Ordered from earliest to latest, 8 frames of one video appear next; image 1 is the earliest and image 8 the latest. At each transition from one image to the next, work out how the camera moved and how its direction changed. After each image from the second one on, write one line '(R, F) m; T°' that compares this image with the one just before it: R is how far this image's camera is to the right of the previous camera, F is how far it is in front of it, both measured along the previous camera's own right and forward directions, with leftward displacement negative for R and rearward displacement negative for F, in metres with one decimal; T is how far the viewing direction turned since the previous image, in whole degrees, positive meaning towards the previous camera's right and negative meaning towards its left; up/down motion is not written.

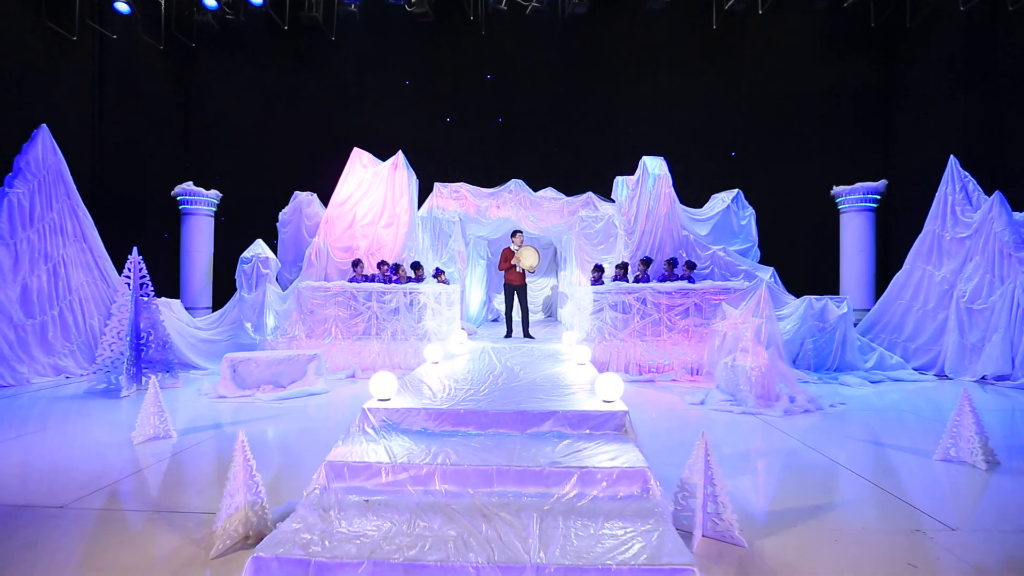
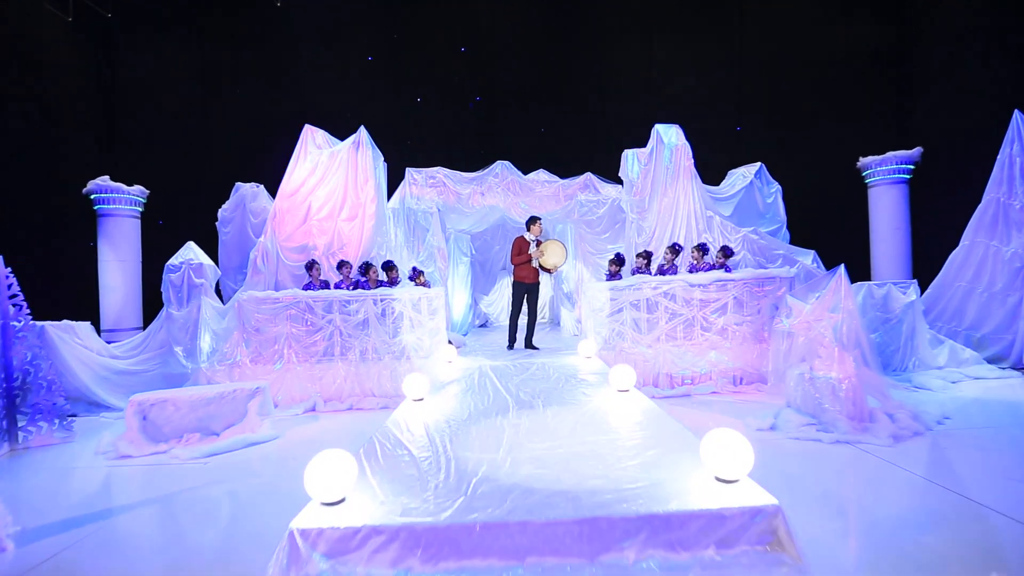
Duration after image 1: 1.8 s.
(-0.2, +1.2) m; +3°
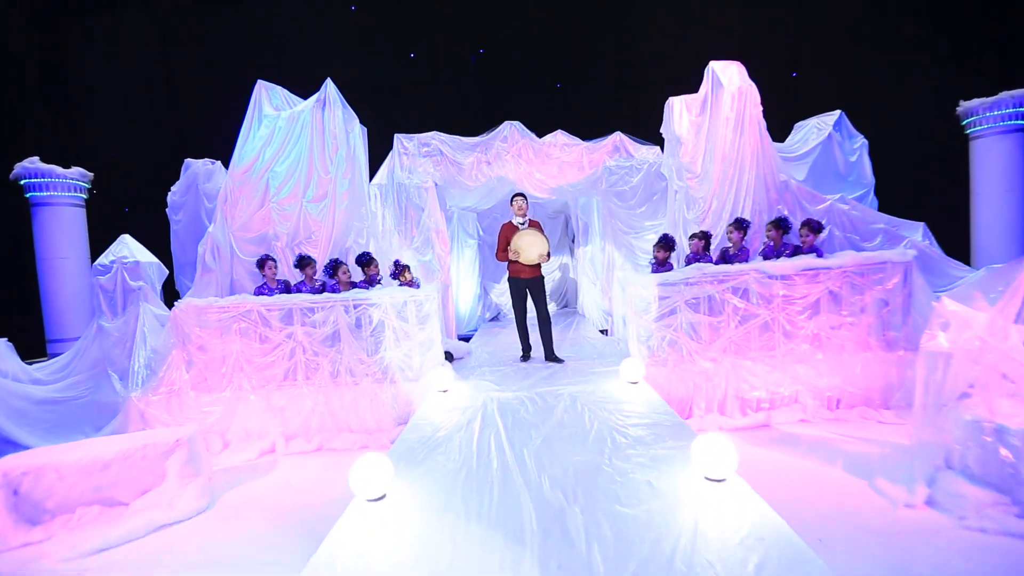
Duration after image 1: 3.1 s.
(0.0, +1.2) m; -2°
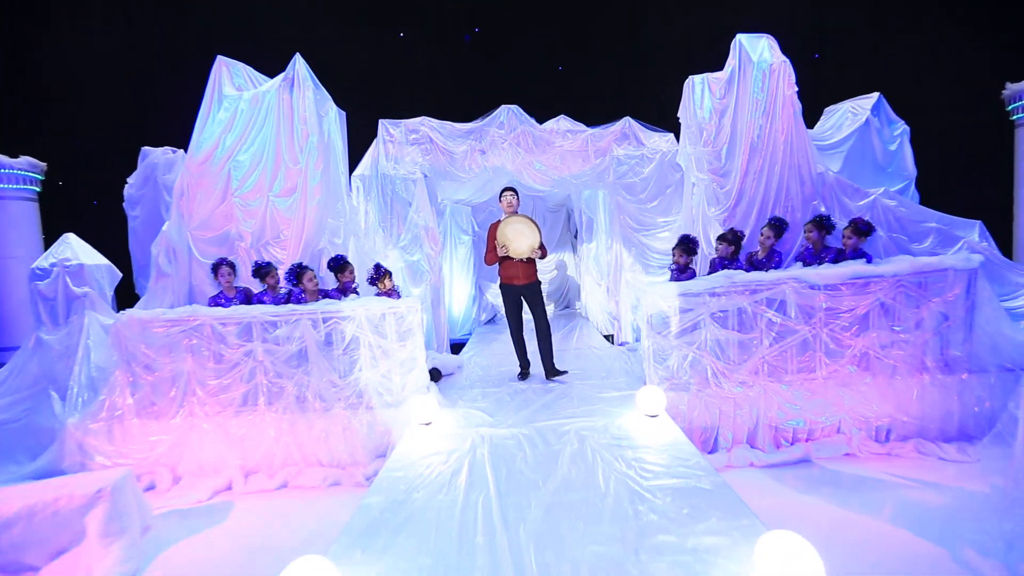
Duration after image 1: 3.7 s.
(0.0, +0.5) m; 0°
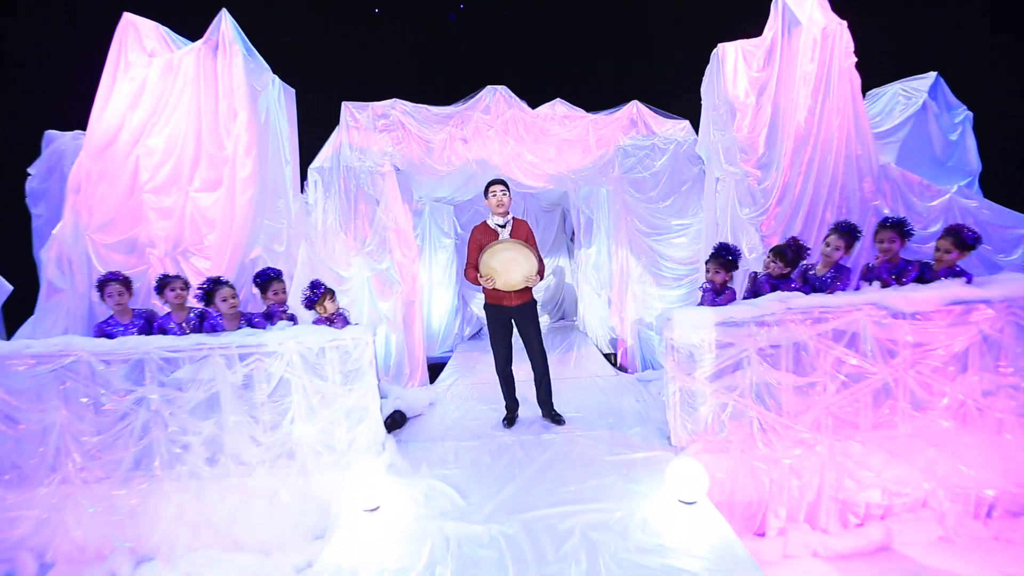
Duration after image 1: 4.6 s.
(+0.1, +0.8) m; +1°
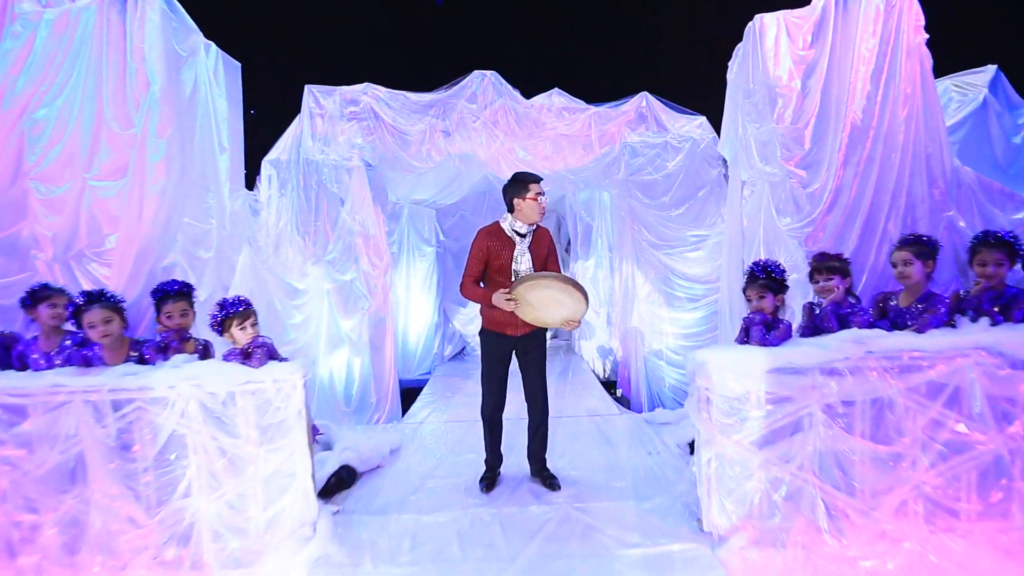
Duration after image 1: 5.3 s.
(0.0, +0.6) m; +1°
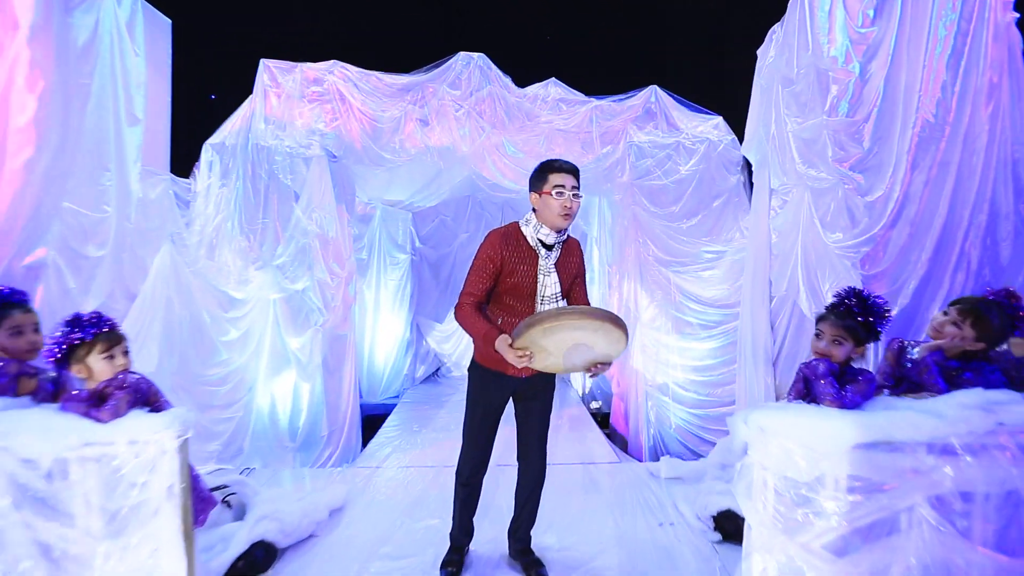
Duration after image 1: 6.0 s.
(0.0, +0.5) m; +2°
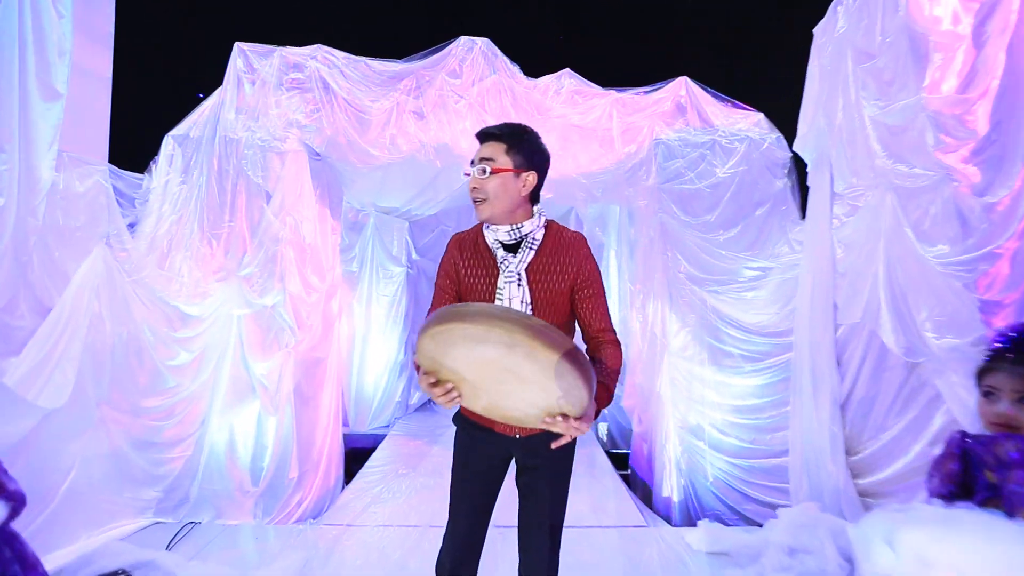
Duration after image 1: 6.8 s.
(0.0, +0.5) m; -1°
